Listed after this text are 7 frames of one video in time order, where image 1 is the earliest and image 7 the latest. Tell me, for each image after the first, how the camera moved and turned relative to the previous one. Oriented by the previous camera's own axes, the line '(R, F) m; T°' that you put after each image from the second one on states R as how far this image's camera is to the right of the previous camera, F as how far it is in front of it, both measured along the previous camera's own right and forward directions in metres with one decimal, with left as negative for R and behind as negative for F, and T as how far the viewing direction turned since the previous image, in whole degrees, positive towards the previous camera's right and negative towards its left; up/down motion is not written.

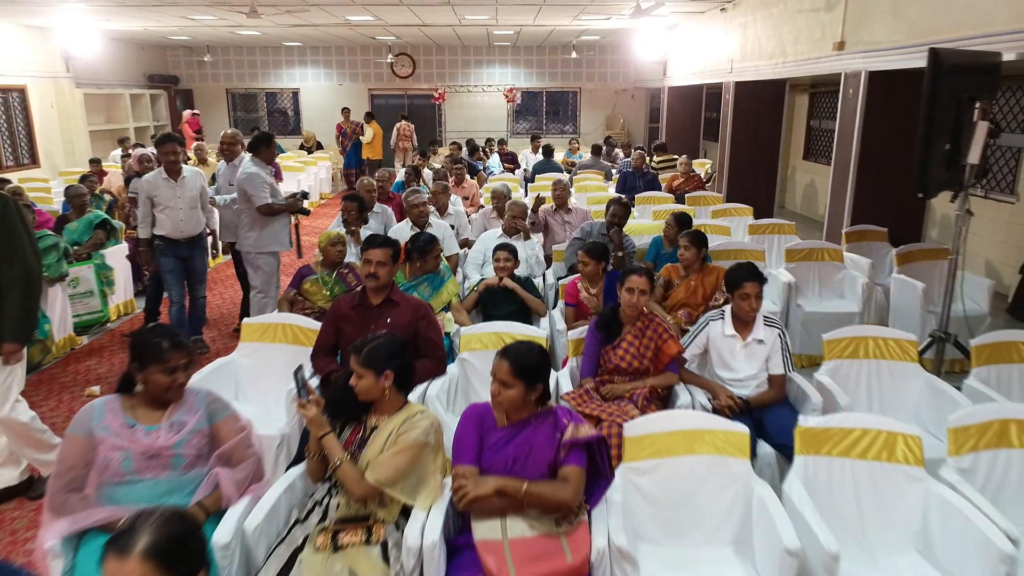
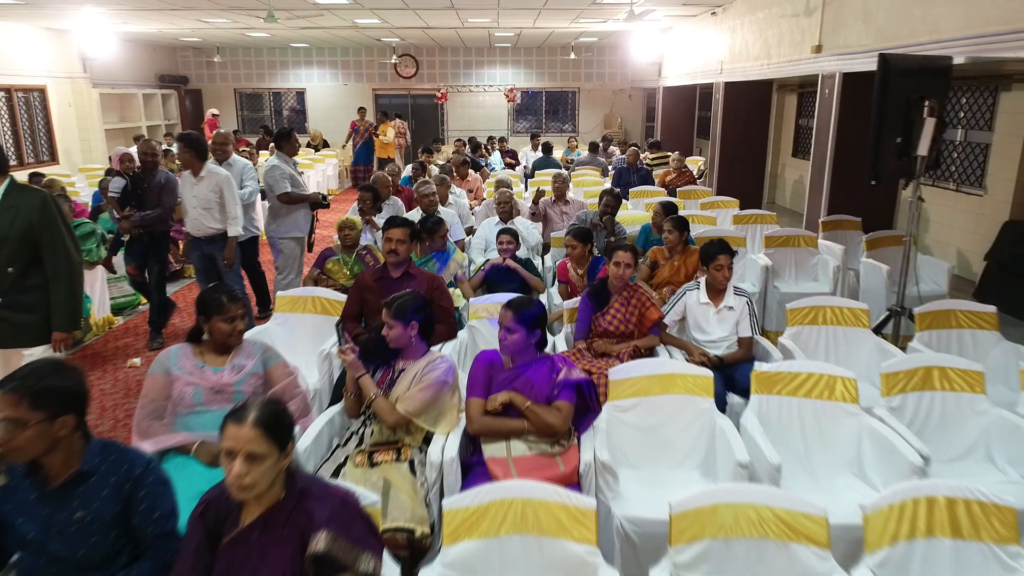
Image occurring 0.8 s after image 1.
(0.0, -0.5) m; 0°
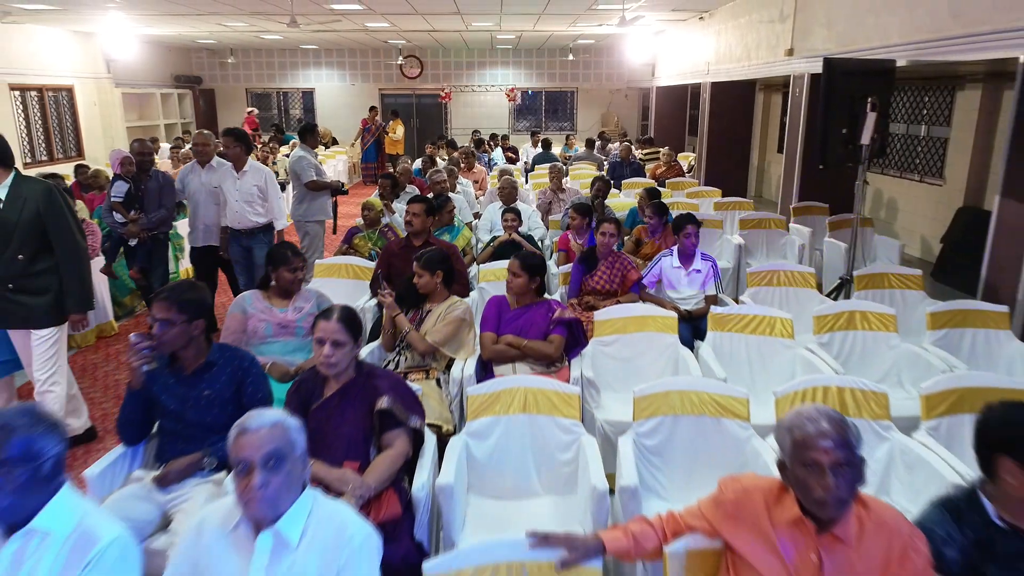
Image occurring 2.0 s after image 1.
(0.0, -0.7) m; 0°
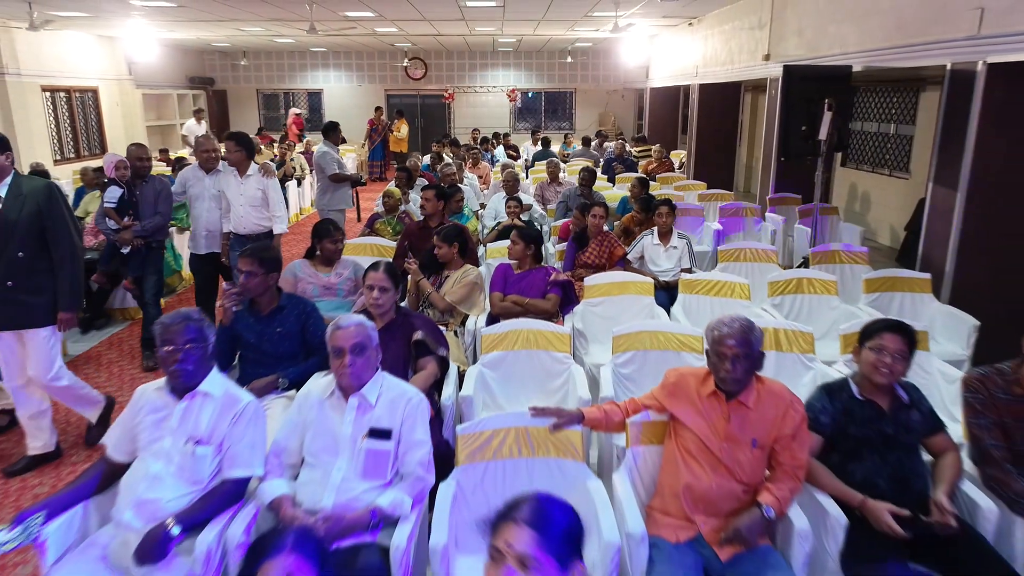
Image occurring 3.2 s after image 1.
(0.0, -0.7) m; 0°
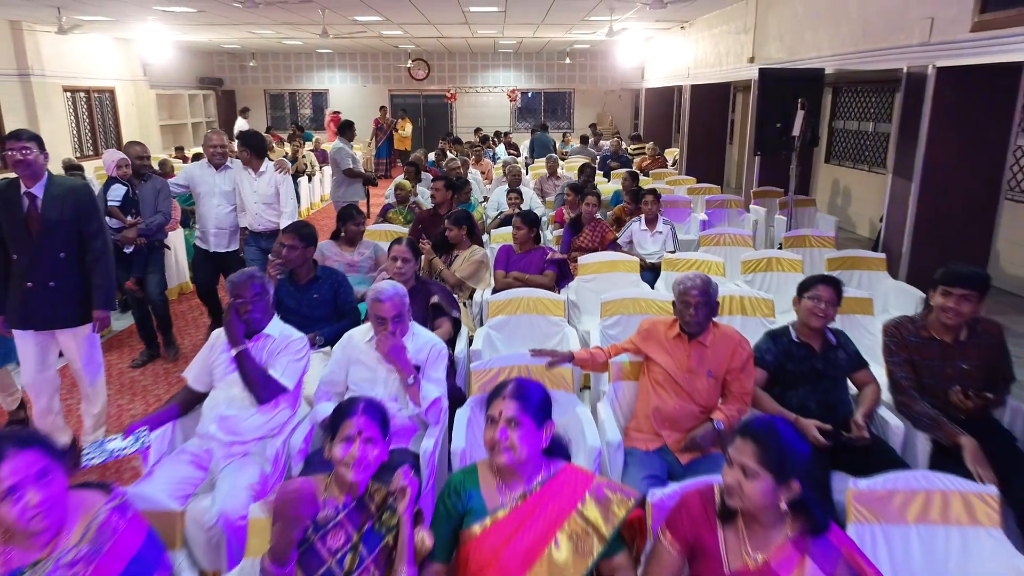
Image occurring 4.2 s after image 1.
(0.0, -0.6) m; 0°
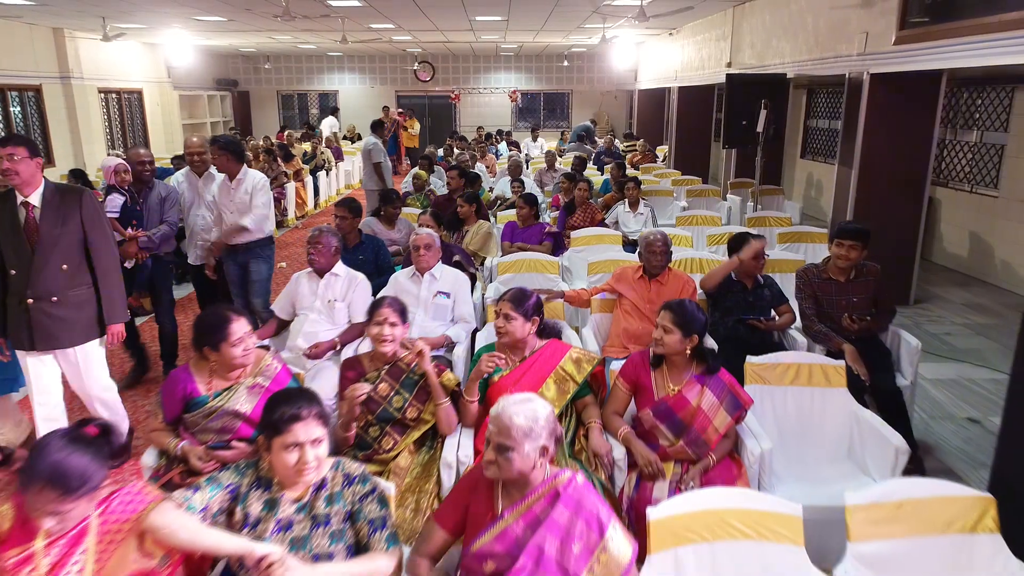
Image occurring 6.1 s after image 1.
(0.0, -1.0) m; 0°
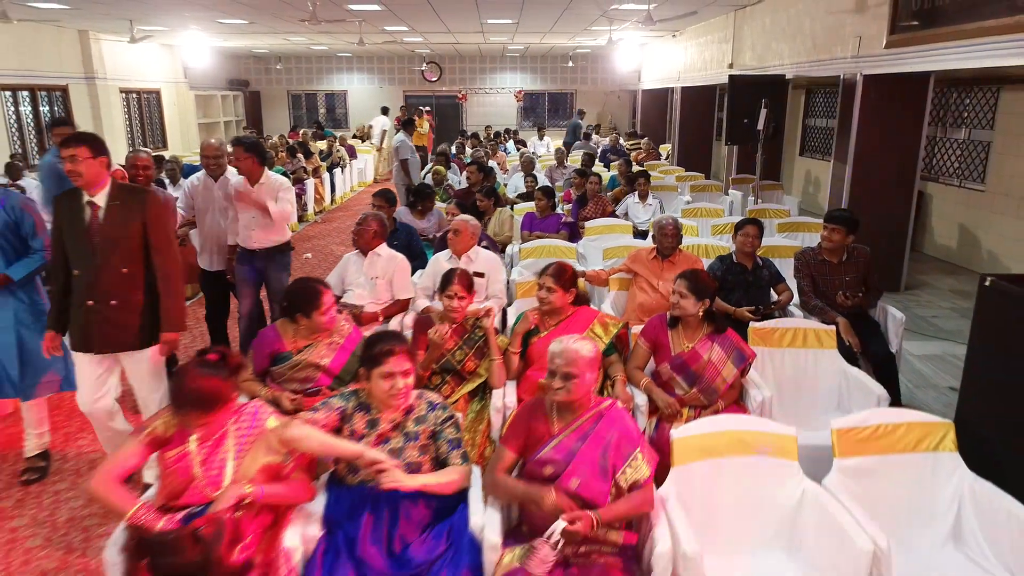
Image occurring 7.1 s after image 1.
(-0.2, -0.4) m; 0°
